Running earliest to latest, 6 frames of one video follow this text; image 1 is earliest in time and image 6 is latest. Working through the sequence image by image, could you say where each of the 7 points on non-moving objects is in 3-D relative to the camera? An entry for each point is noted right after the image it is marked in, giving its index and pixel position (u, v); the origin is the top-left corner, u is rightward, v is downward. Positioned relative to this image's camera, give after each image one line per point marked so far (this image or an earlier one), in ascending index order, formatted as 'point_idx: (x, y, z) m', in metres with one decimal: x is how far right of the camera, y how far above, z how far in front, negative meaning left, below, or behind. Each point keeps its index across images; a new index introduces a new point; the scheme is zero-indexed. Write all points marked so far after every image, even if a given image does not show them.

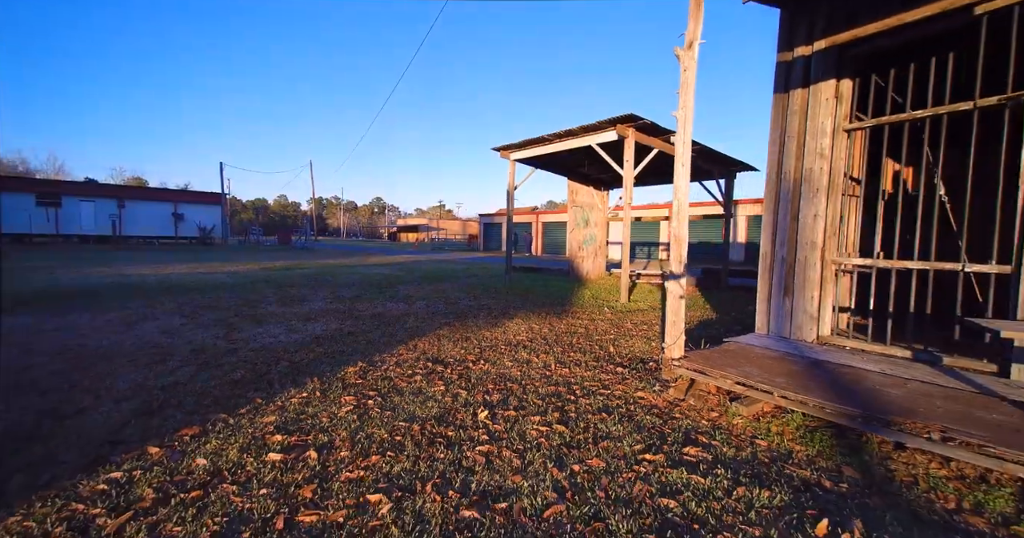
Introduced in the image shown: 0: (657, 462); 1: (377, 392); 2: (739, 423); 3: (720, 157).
0: (+0.8, -1.0, +2.6) m
1: (-1.0, -0.9, +3.7) m
2: (+1.5, -1.0, +3.1) m
3: (+4.3, +2.3, +9.9) m
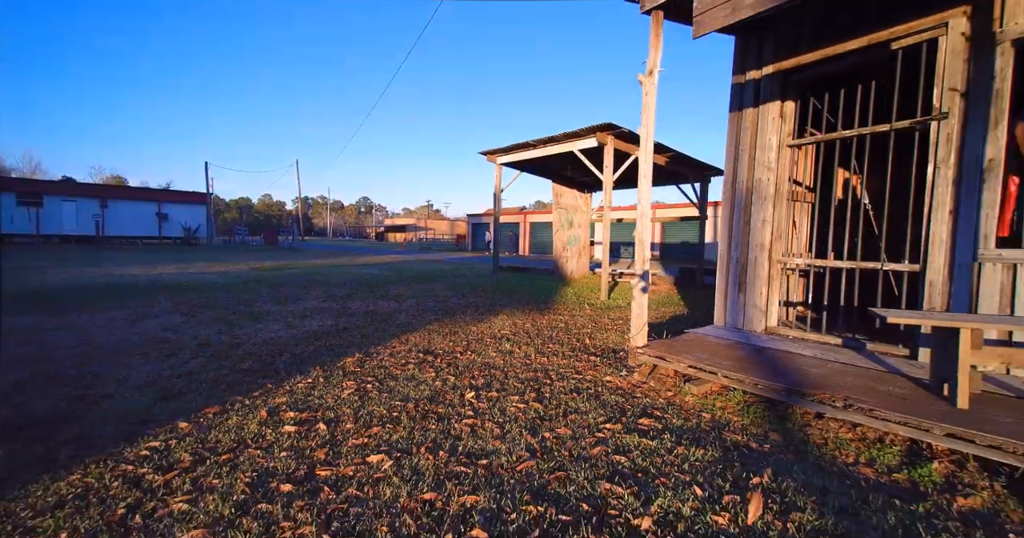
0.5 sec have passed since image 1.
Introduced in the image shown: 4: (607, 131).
0: (+0.7, -1.0, +3.1) m
1: (-1.2, -0.9, +4.1) m
2: (+1.3, -1.0, +3.6) m
3: (+4.0, +2.3, +10.5) m
4: (+1.8, +2.7, +9.3) m
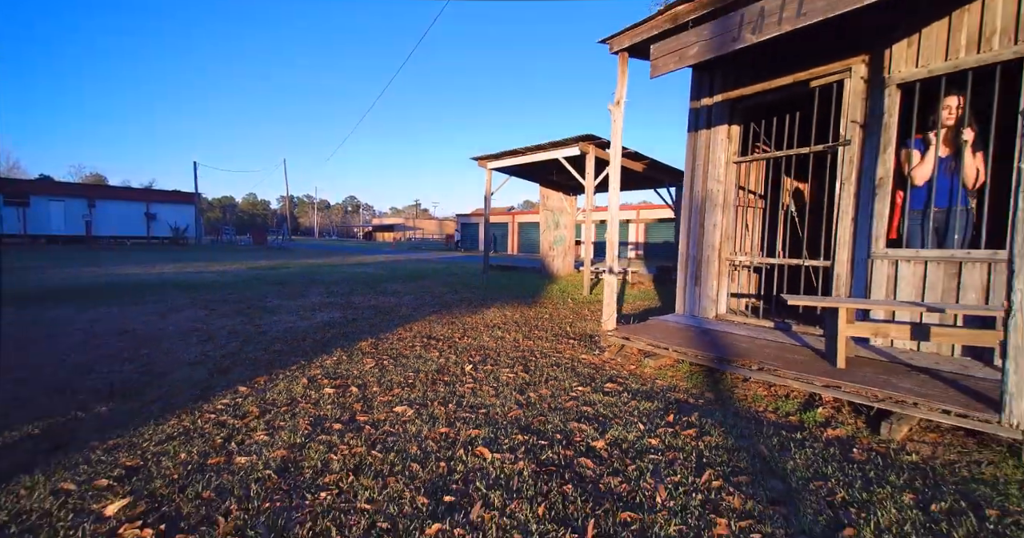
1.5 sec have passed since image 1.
0: (+0.6, -1.0, +3.9) m
1: (-1.3, -0.9, +4.9) m
2: (+1.3, -0.9, +4.5) m
3: (+3.8, +2.4, +11.4) m
4: (+1.6, +2.7, +10.1) m
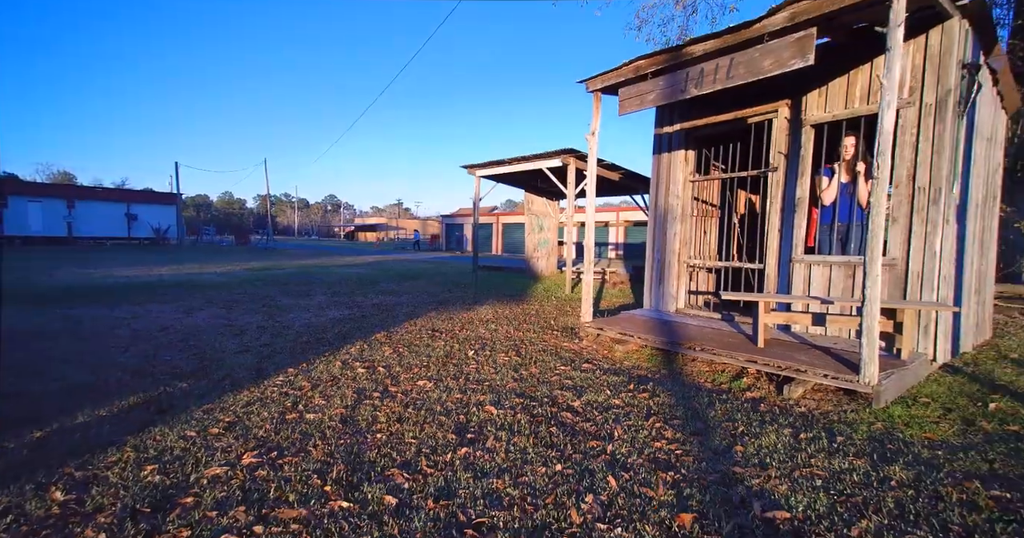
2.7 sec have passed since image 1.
0: (+0.6, -1.0, +4.9) m
1: (-1.3, -0.9, +5.8) m
2: (+1.2, -1.0, +5.5) m
3: (+3.5, +2.4, +12.5) m
4: (+1.3, +2.7, +11.1) m
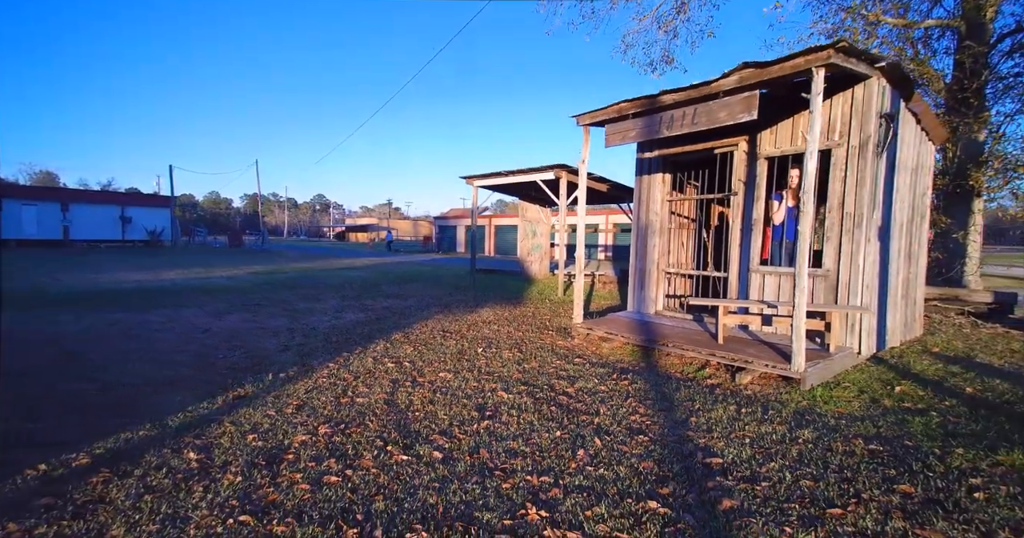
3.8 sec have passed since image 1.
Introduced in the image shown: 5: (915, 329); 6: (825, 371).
0: (+0.6, -1.1, +5.9) m
1: (-1.3, -1.1, +6.8) m
2: (+1.2, -1.1, +6.5) m
3: (+3.3, +2.3, +13.6) m
4: (+1.3, +2.6, +12.1) m
5: (+6.1, -0.9, +7.2) m
6: (+3.2, -1.0, +4.9) m
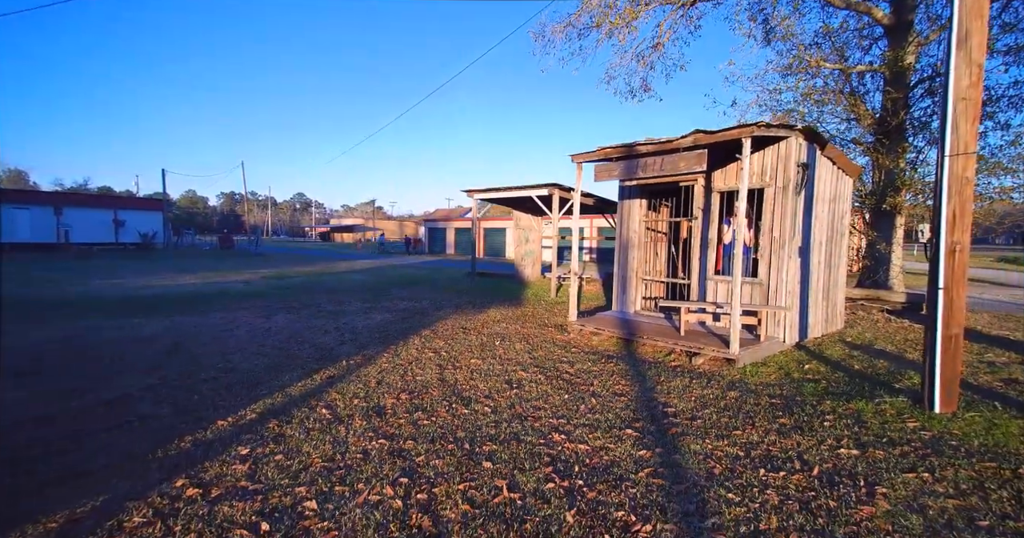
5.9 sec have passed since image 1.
0: (+0.8, -1.3, +7.6) m
1: (-1.1, -1.2, +8.5) m
2: (+1.4, -1.3, +8.3) m
3: (+3.3, +2.1, +15.4) m
4: (+1.2, +2.4, +13.9) m
5: (+6.2, -1.0, +9.1) m
6: (+3.5, -1.2, +6.8) m
